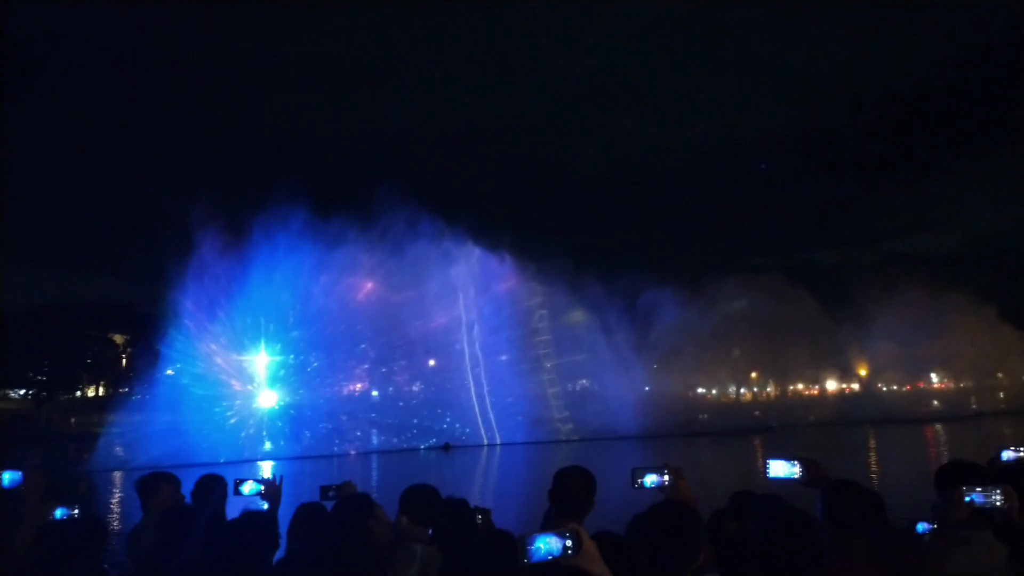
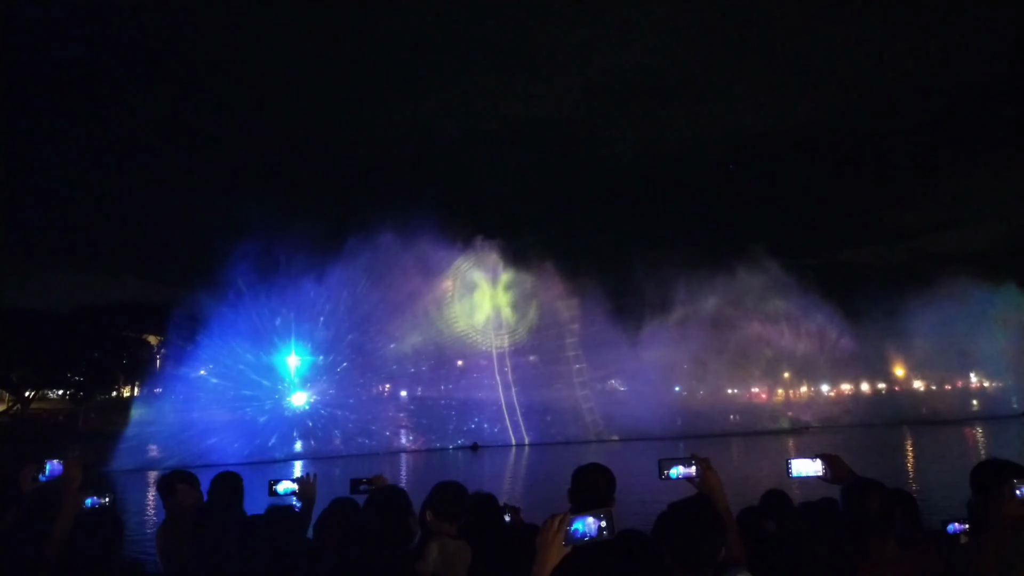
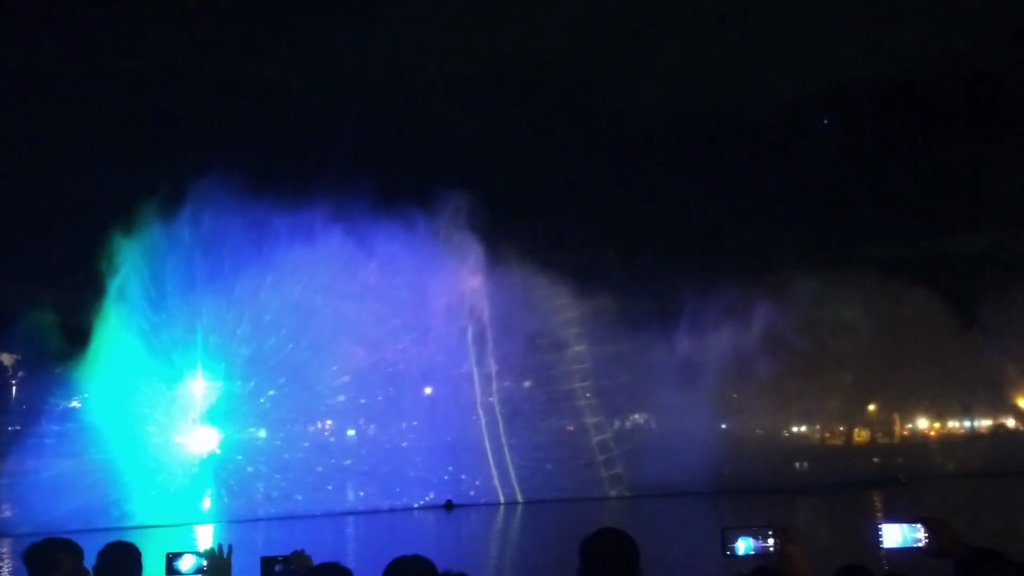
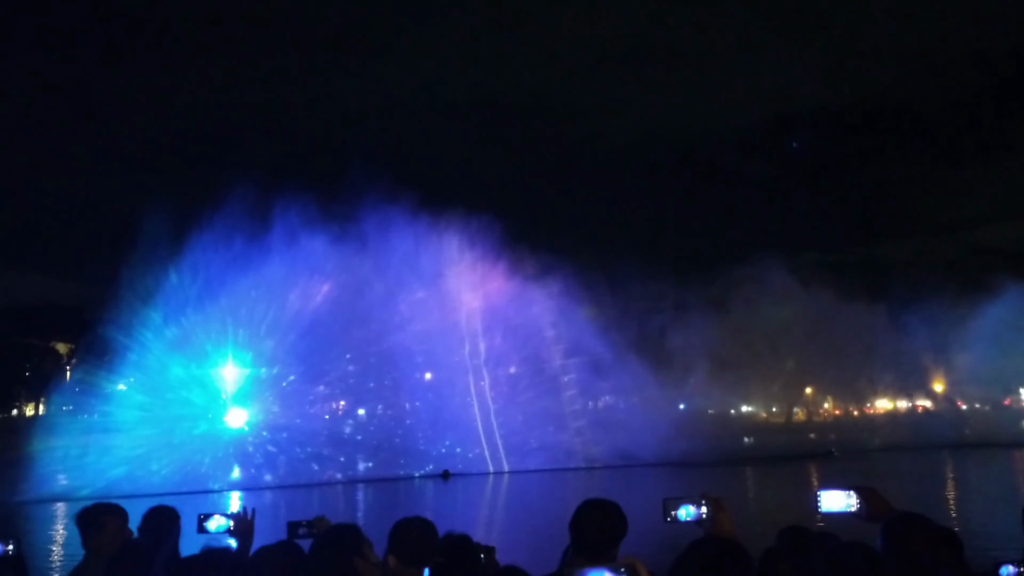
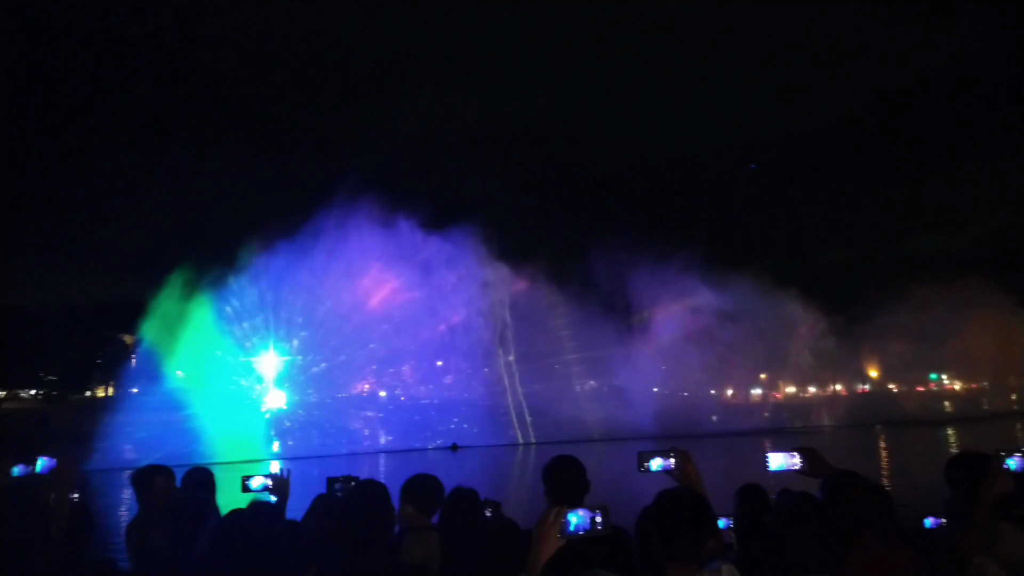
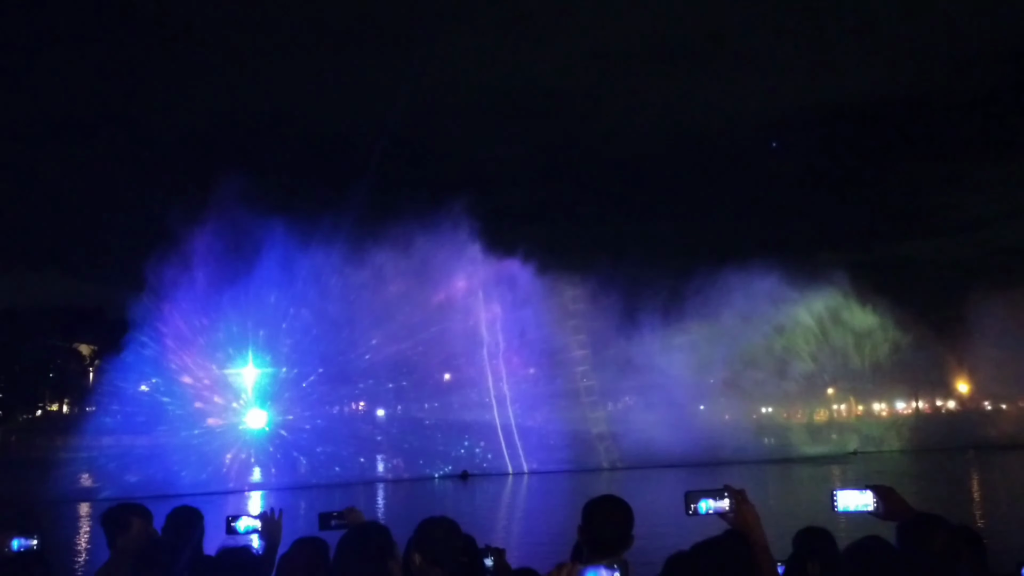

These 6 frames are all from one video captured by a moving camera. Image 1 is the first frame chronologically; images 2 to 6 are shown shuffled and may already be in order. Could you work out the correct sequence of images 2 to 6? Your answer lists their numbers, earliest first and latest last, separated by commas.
4, 3, 6, 2, 5
